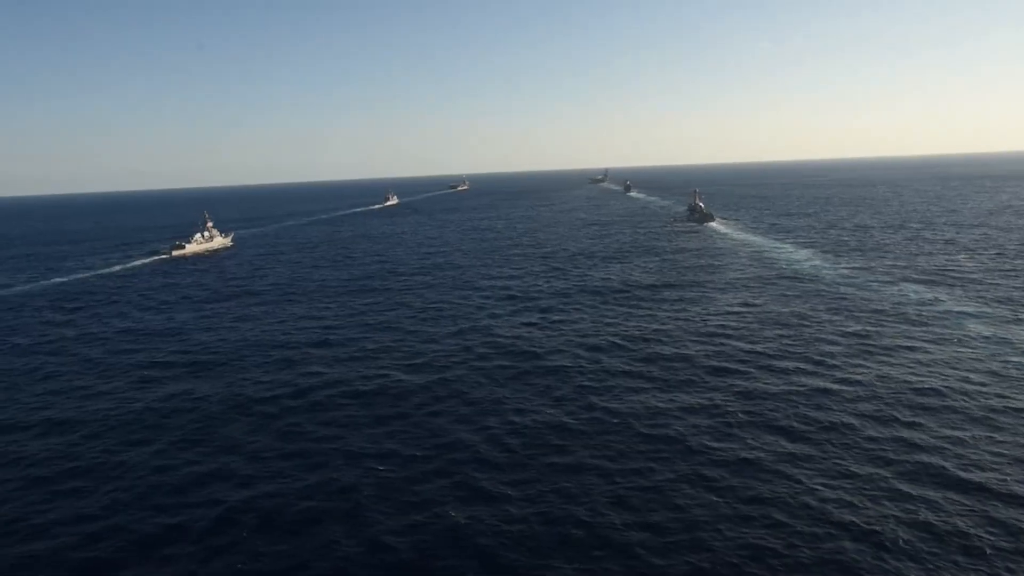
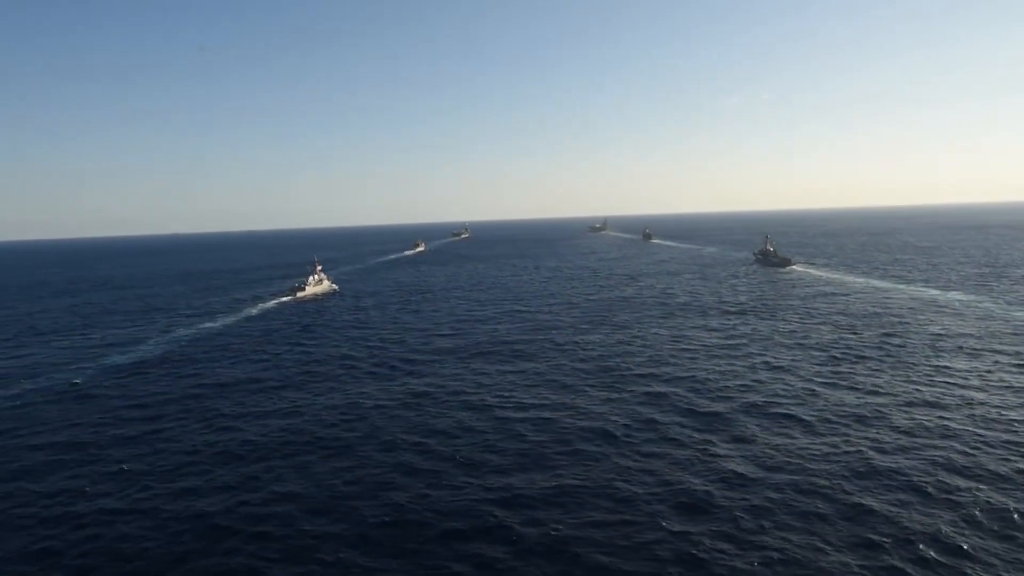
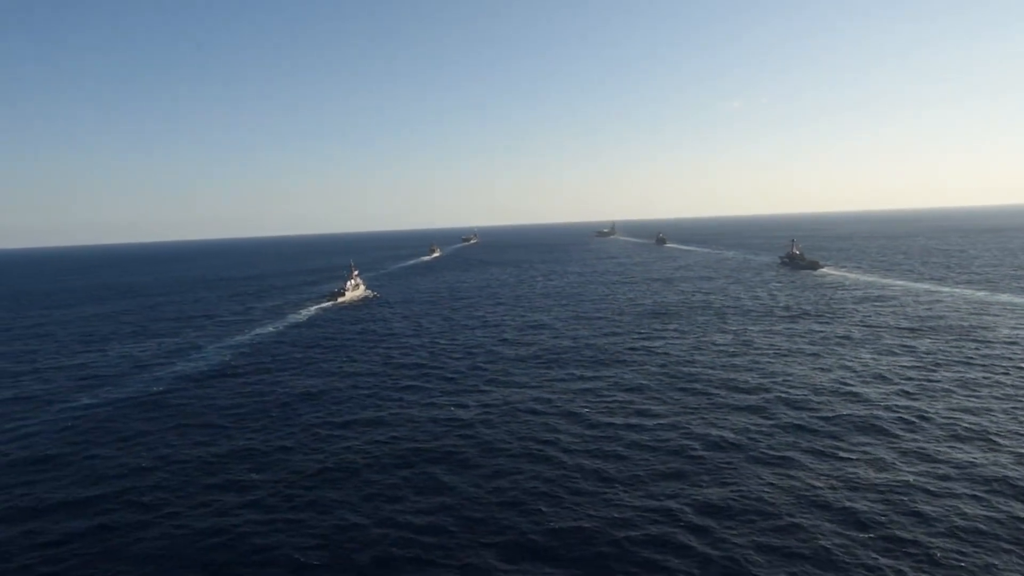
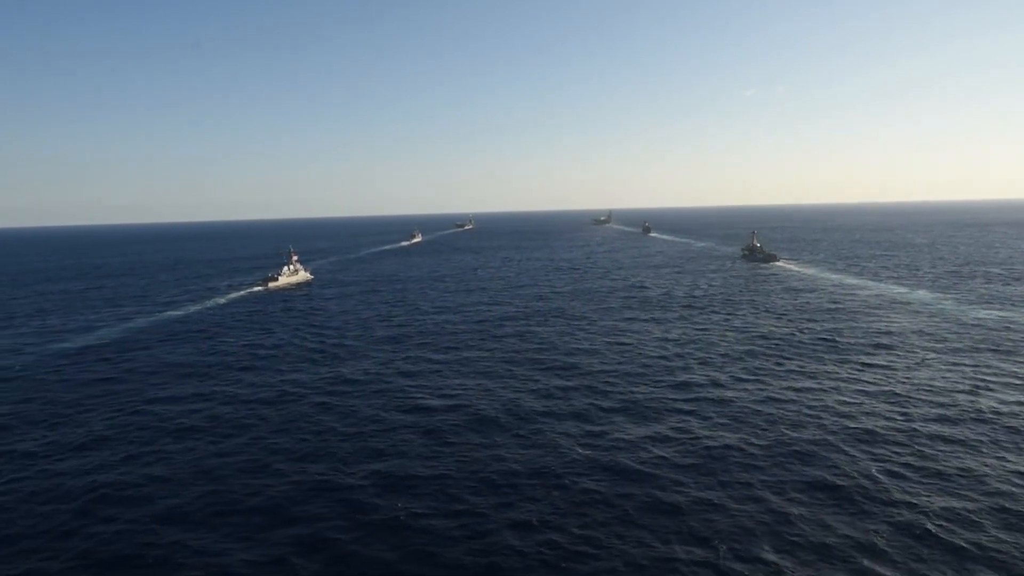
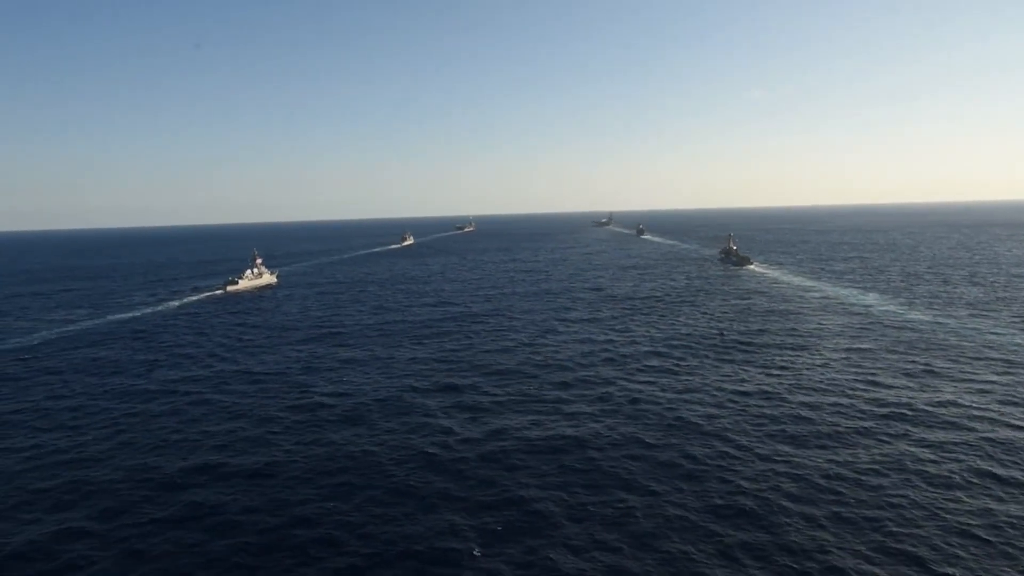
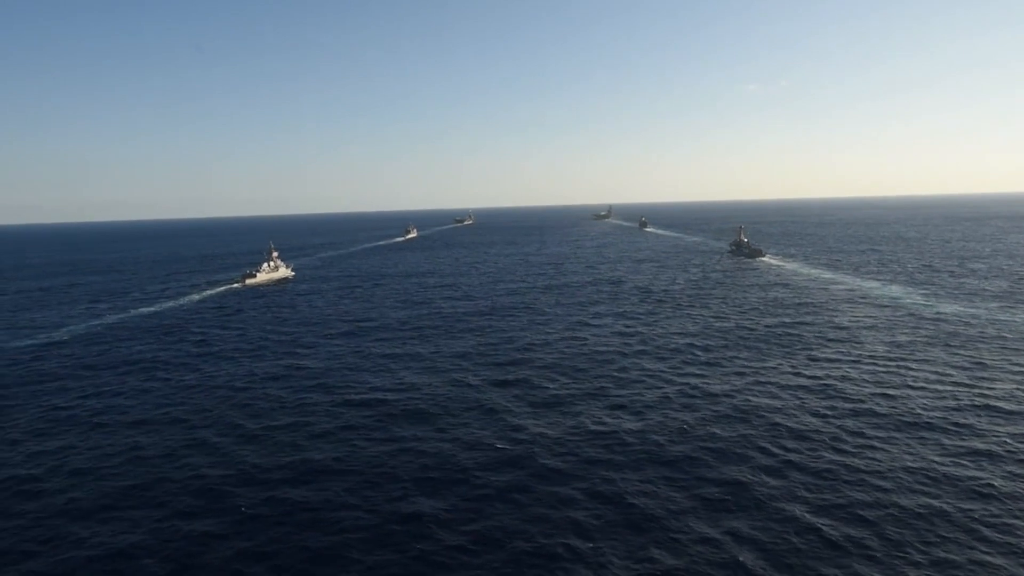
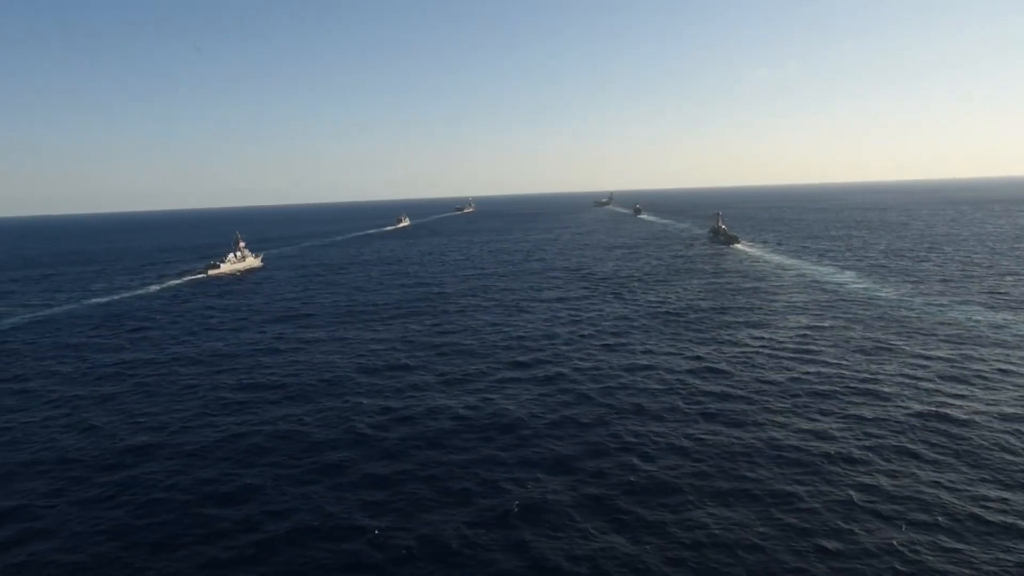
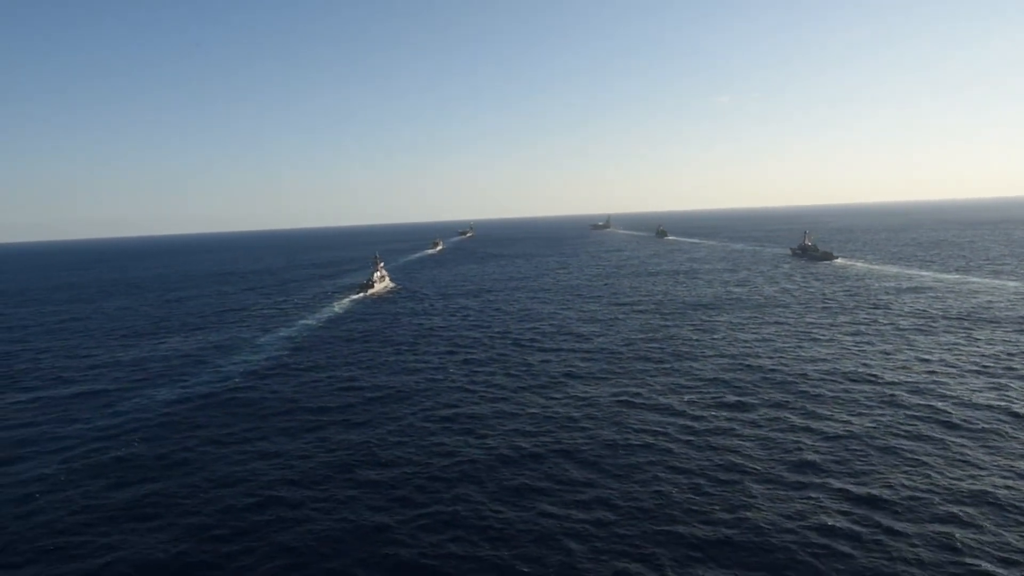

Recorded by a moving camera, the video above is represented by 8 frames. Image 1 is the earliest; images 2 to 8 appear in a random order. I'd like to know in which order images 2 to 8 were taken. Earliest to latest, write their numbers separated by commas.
7, 5, 6, 4, 2, 3, 8
